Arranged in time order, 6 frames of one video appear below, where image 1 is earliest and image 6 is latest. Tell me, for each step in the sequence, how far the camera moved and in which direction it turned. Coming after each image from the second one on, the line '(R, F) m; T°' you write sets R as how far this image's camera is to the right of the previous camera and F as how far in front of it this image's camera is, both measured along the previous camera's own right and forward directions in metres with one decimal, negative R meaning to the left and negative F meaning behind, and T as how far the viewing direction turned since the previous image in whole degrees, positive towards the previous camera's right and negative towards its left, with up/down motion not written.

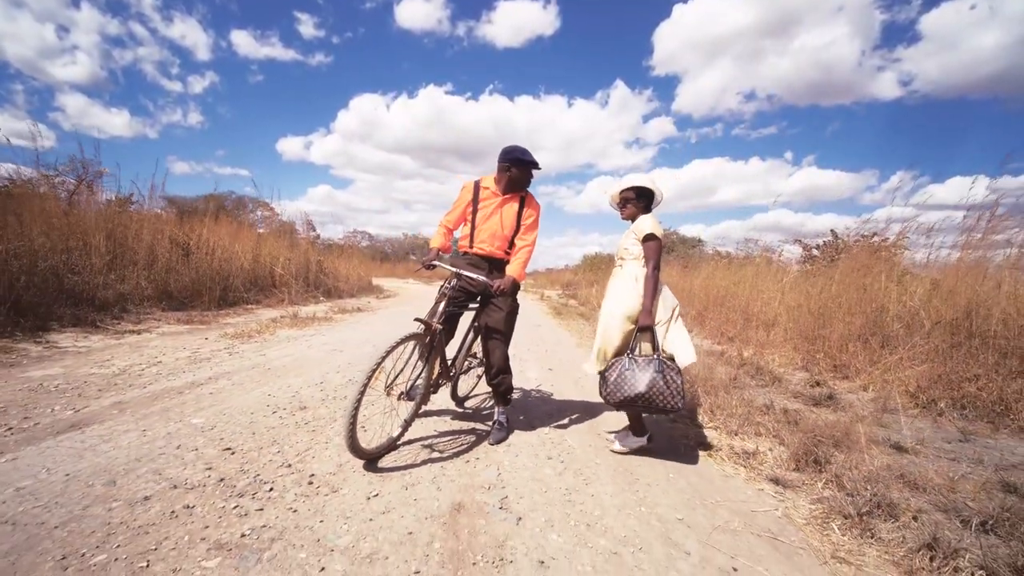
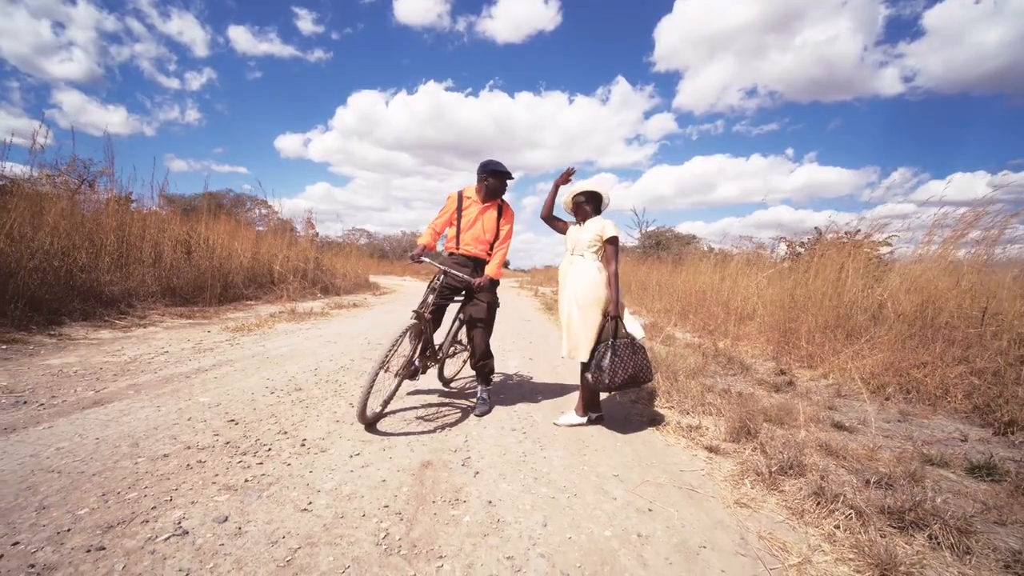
(+0.2, -0.5) m; 0°
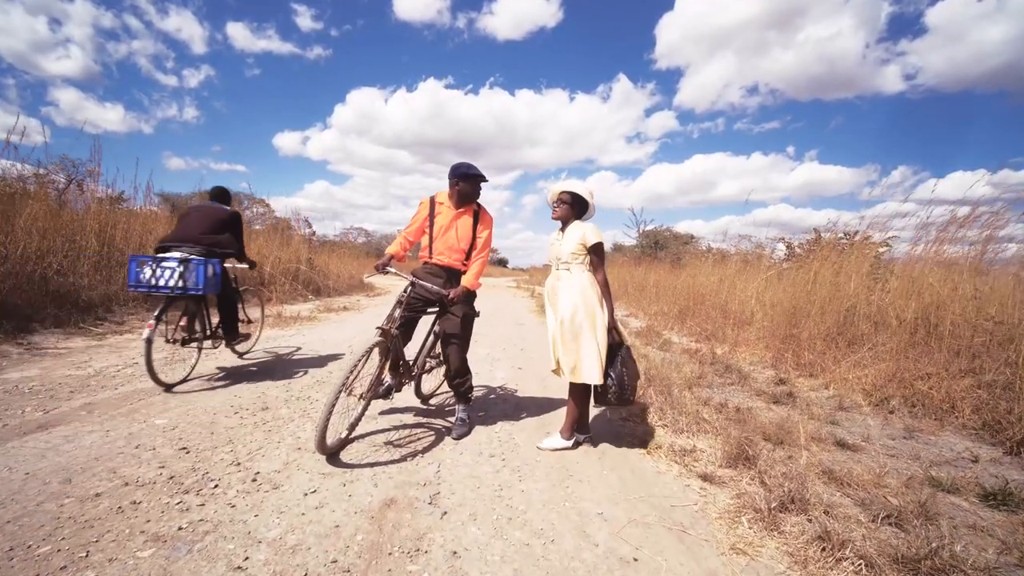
(+0.1, +0.3) m; 0°
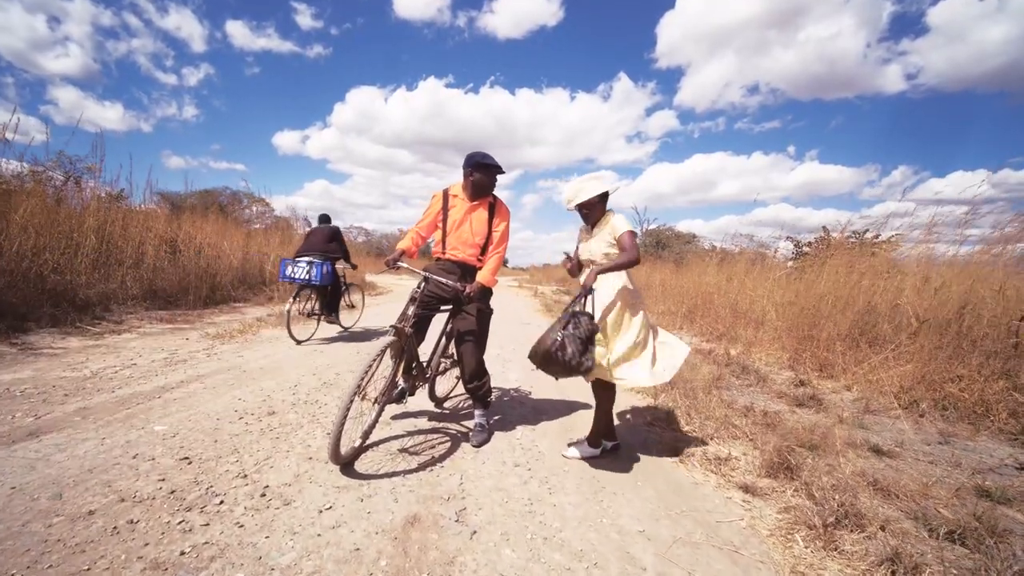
(-0.2, +0.2) m; 0°
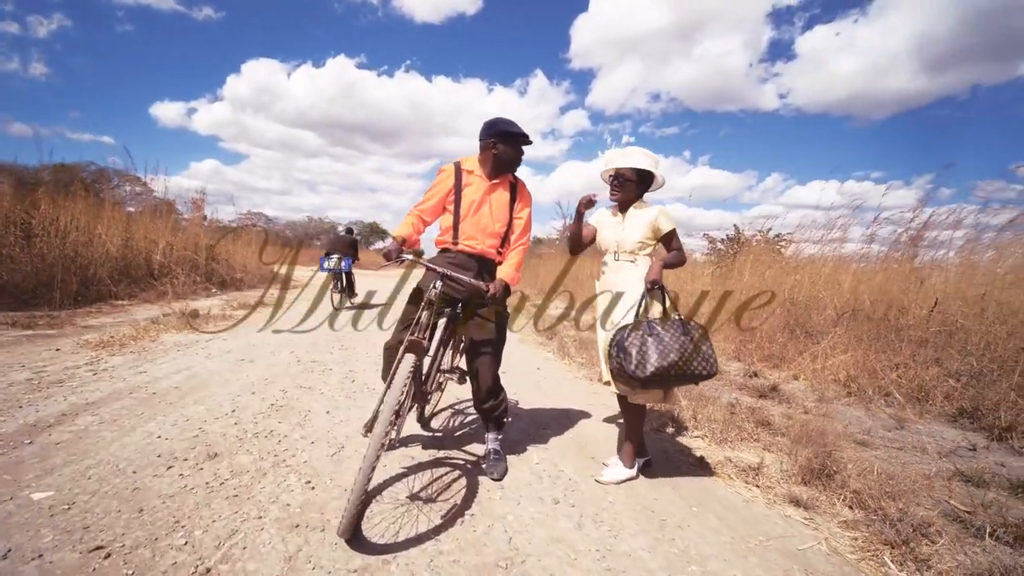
(-0.7, +0.7) m; +11°
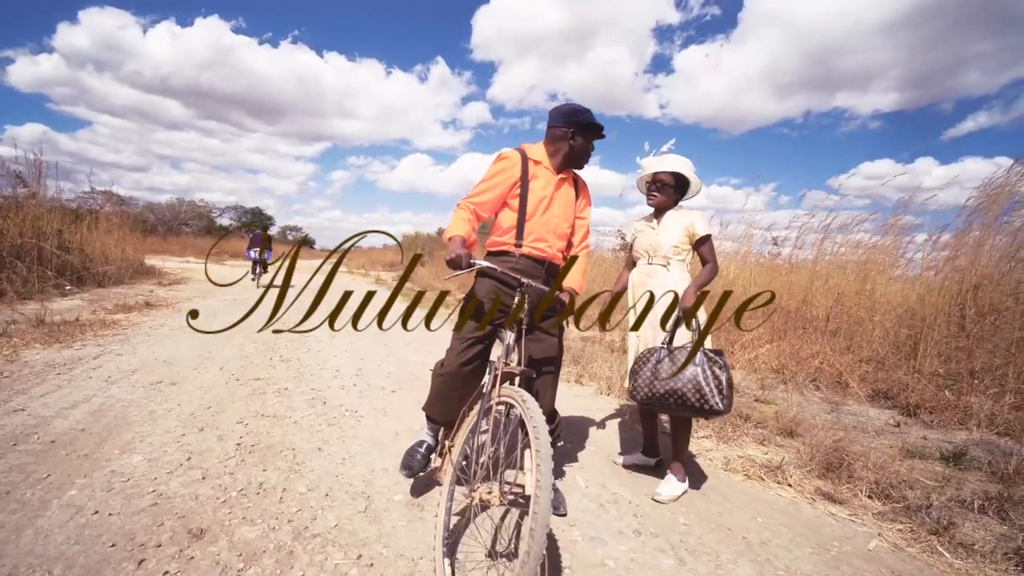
(-0.9, +0.5) m; +13°
